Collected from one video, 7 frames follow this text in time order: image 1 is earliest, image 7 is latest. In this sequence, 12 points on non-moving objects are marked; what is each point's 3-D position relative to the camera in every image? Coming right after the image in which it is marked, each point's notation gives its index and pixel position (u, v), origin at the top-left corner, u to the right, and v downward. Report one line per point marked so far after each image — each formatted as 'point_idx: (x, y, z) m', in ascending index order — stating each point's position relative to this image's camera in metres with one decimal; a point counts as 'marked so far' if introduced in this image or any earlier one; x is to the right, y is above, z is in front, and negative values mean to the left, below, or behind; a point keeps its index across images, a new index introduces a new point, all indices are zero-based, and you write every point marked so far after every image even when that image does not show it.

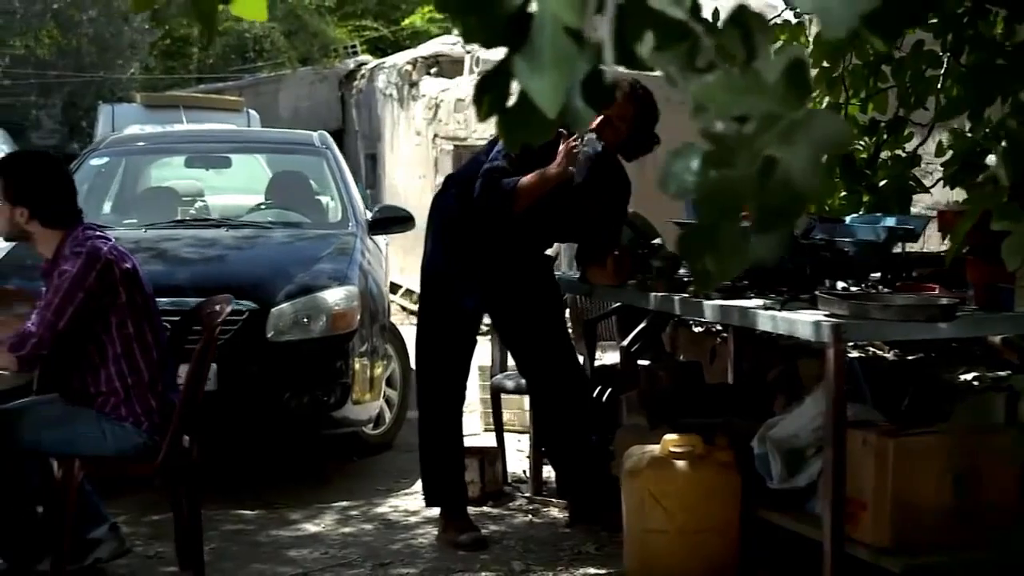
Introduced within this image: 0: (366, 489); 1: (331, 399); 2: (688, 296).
0: (-0.6, -0.9, +5.4) m
1: (-0.8, -0.5, +5.5) m
2: (+0.6, 0.0, +4.0) m
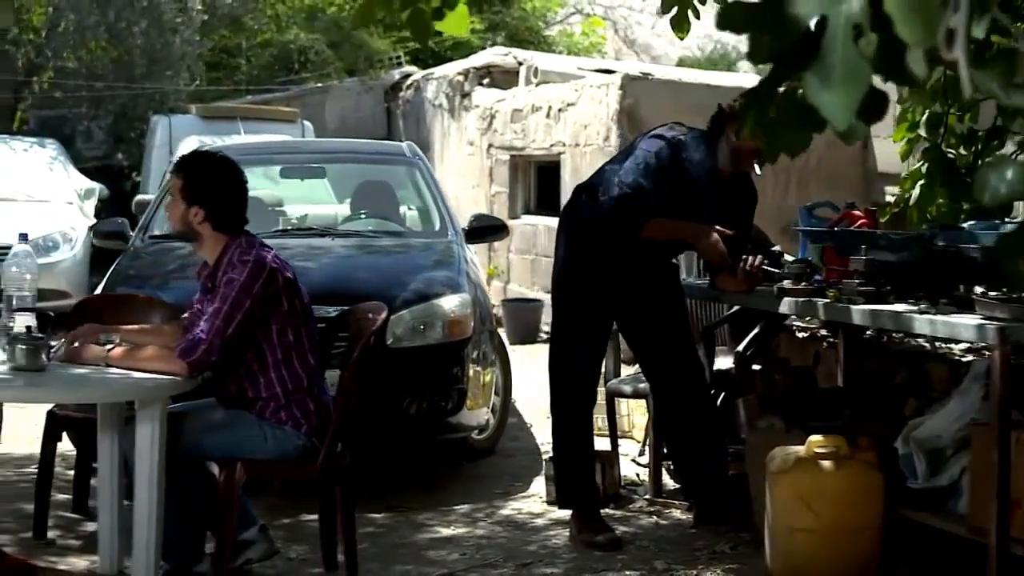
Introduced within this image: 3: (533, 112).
0: (-0.1, -0.9, +5.6) m
1: (-0.3, -0.5, +5.6) m
2: (+1.1, 0.0, +4.1) m
3: (+0.2, +1.8, +12.7) m
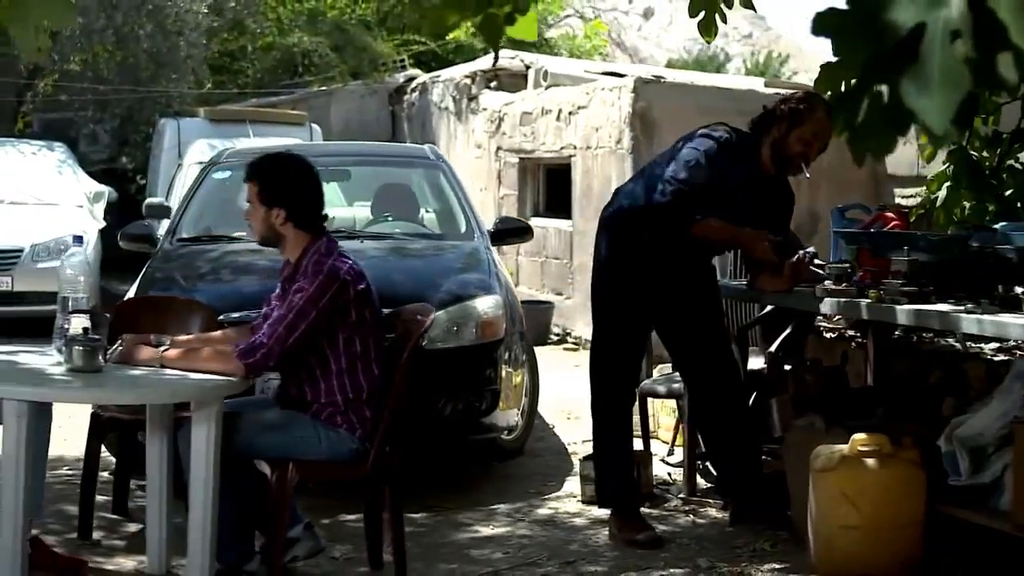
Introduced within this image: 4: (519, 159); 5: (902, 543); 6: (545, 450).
0: (0.0, -0.9, +5.6) m
1: (-0.1, -0.5, +5.6) m
2: (+1.2, 0.0, +4.2) m
3: (+0.3, +1.8, +12.8) m
4: (+0.1, +1.4, +13.4) m
5: (+1.3, -0.9, +4.2) m
6: (+0.2, -0.9, +6.6) m
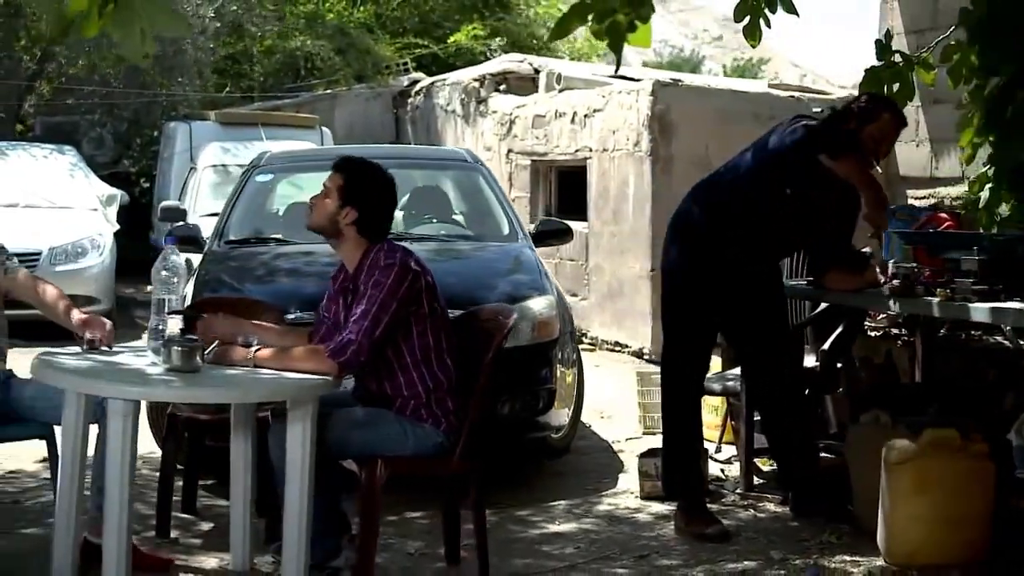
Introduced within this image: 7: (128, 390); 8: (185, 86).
0: (+0.3, -0.9, +5.7) m
1: (+0.1, -0.5, +5.7) m
2: (+1.5, 0.0, +4.3) m
3: (+0.5, +1.8, +12.9) m
4: (+0.2, +1.4, +13.5) m
5: (+1.6, -0.9, +4.3) m
6: (+0.4, -0.9, +6.7) m
7: (-1.2, -0.3, +3.7) m
8: (-4.6, +2.8, +17.1) m
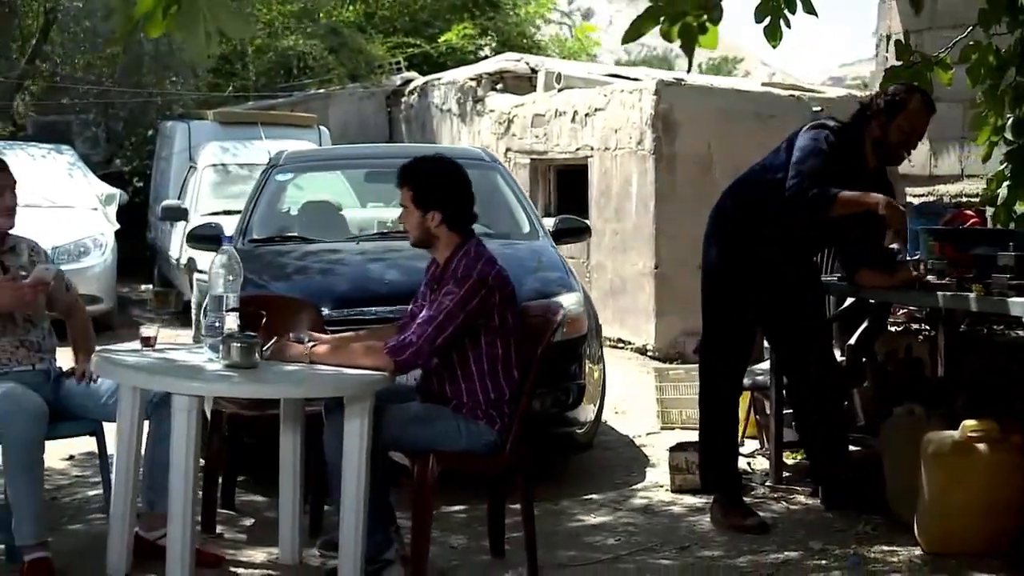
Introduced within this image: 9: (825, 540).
0: (+0.4, -0.9, +5.8) m
1: (+0.3, -0.5, +5.8) m
2: (+1.7, 0.0, +4.4) m
3: (+0.5, +1.8, +12.9) m
4: (+0.2, +1.4, +13.6) m
5: (+1.8, -0.8, +4.4) m
6: (+0.6, -0.9, +6.7) m
7: (-1.0, -0.3, +3.7) m
8: (-4.6, +2.8, +17.1) m
9: (+1.2, -1.0, +4.7) m
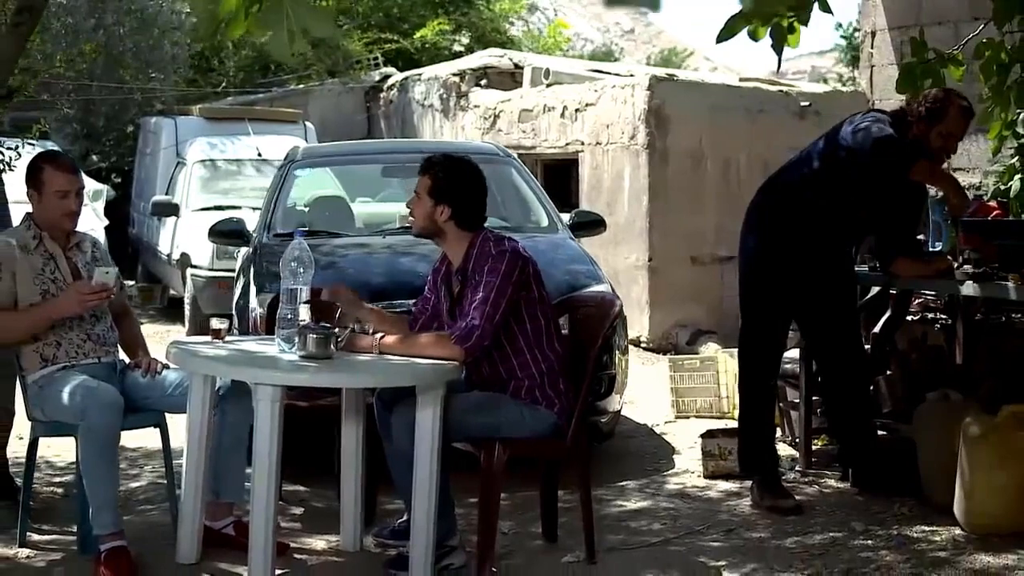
0: (+0.6, -0.9, +5.9) m
1: (+0.4, -0.5, +6.0) m
2: (+1.9, 0.0, +4.6) m
3: (+0.4, +1.9, +13.1) m
4: (+0.1, +1.5, +13.7) m
5: (+2.0, -0.8, +4.6) m
6: (+0.7, -0.8, +6.9) m
7: (-0.7, -0.3, +3.8) m
8: (-4.9, +2.9, +17.0) m
9: (+1.4, -0.9, +4.9) m
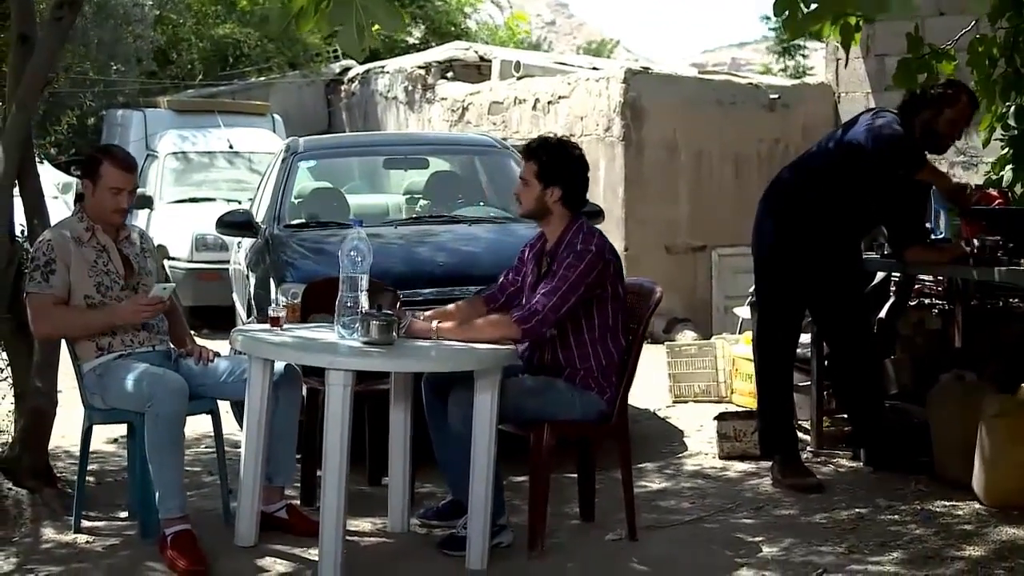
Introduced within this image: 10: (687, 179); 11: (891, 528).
0: (+0.7, -0.8, +6.1) m
1: (+0.5, -0.4, +6.1) m
2: (+2.1, +0.1, +4.8) m
3: (+0.1, +2.0, +13.2) m
4: (-0.3, +1.6, +13.9) m
5: (+2.2, -0.7, +4.8) m
6: (+0.7, -0.7, +7.1) m
7: (-0.5, -0.2, +3.9) m
8: (-5.4, +3.0, +16.9) m
9: (+1.6, -0.9, +5.1) m
10: (+1.7, +1.0, +11.5) m
11: (+1.5, -0.9, +4.7) m
